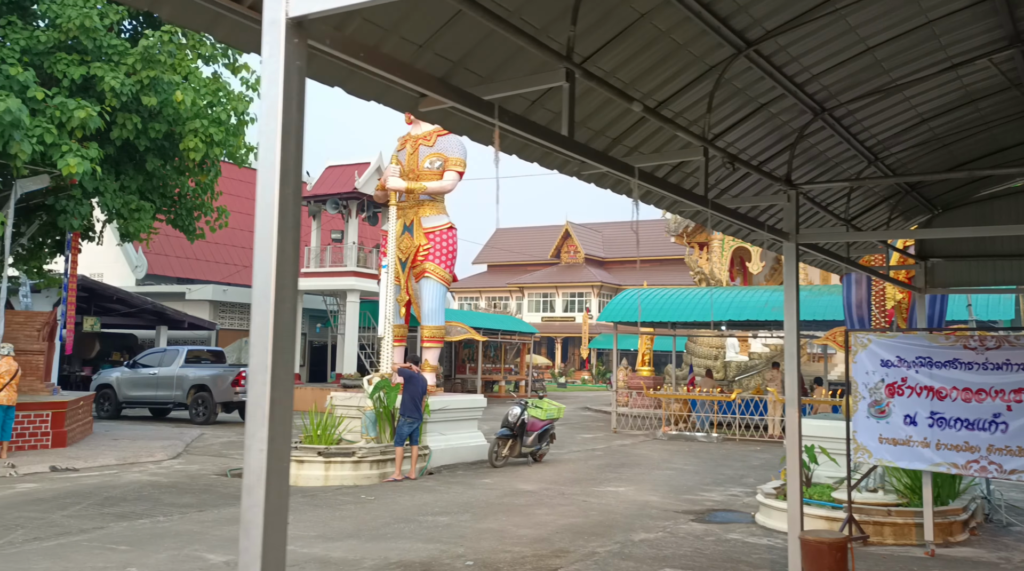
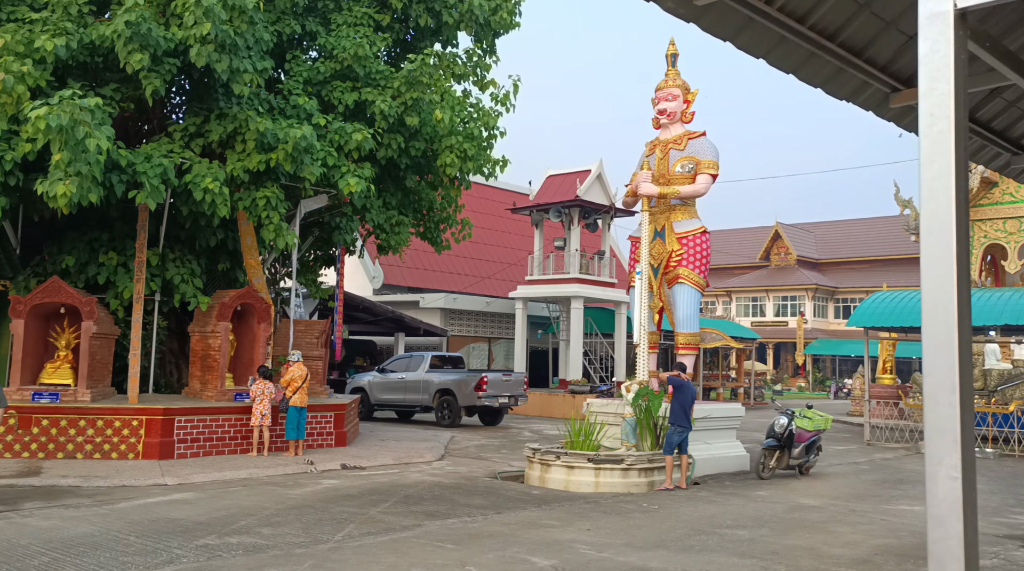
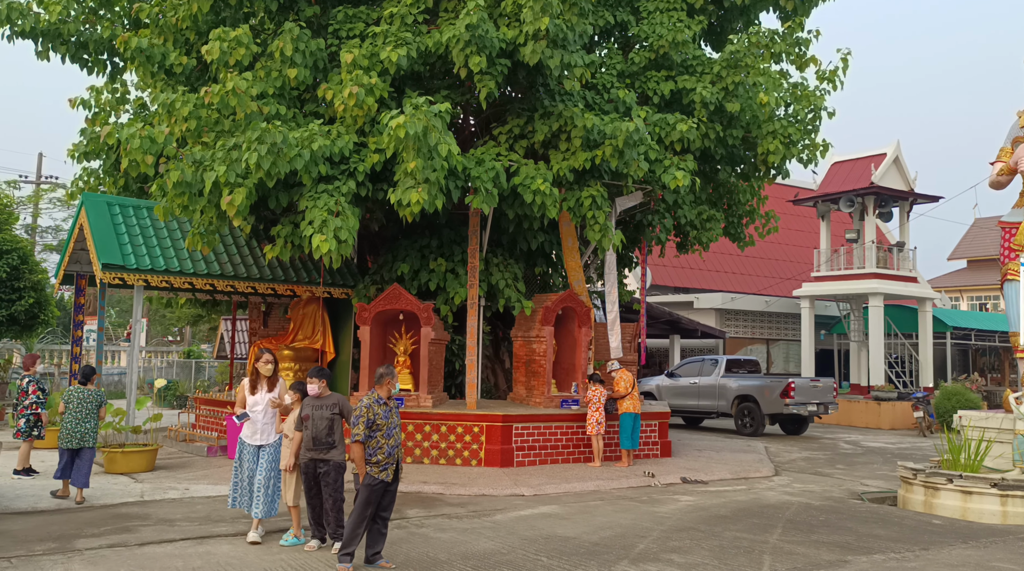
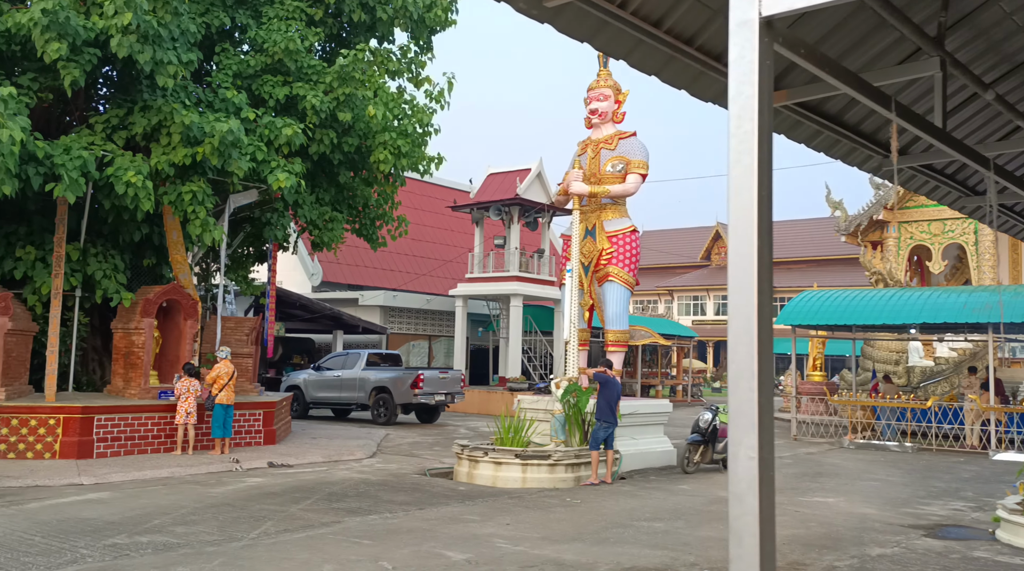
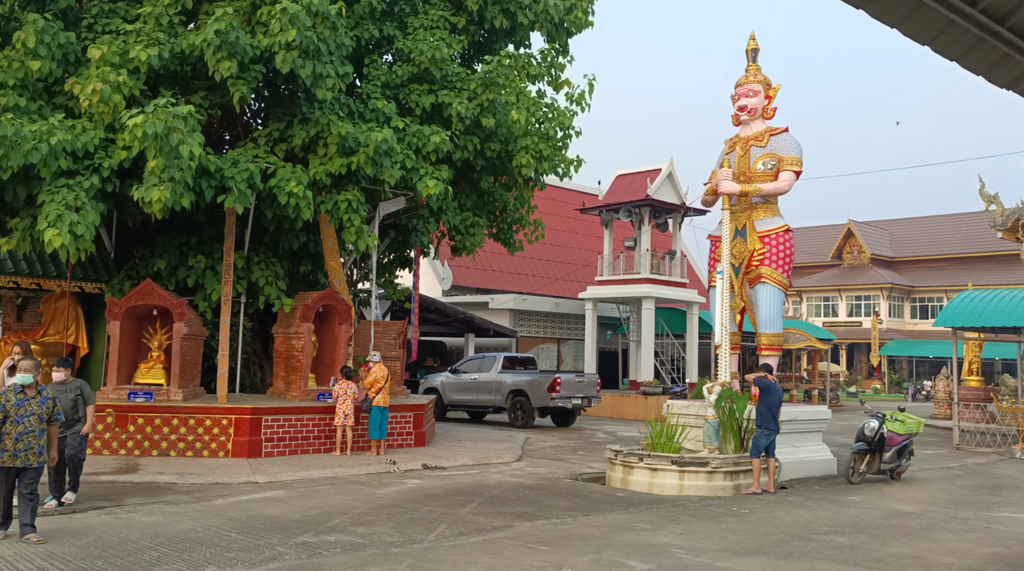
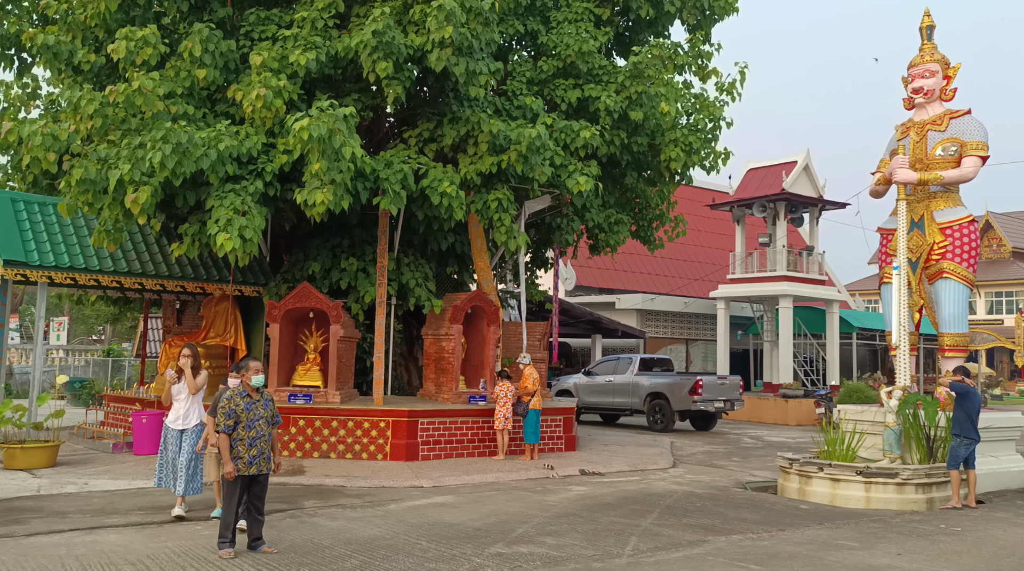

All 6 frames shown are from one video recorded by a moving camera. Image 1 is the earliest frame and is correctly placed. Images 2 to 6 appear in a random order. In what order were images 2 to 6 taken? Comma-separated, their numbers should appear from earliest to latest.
4, 2, 5, 6, 3
